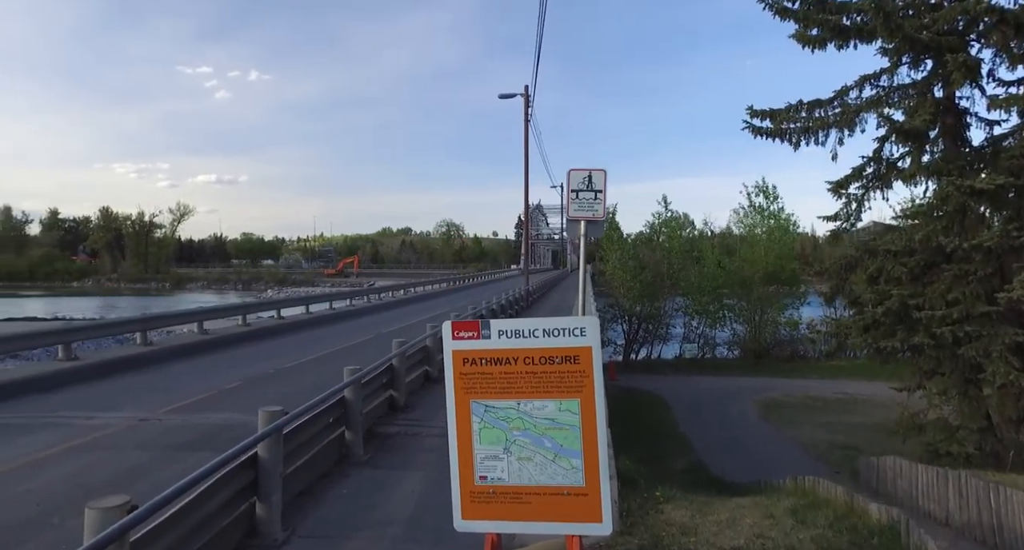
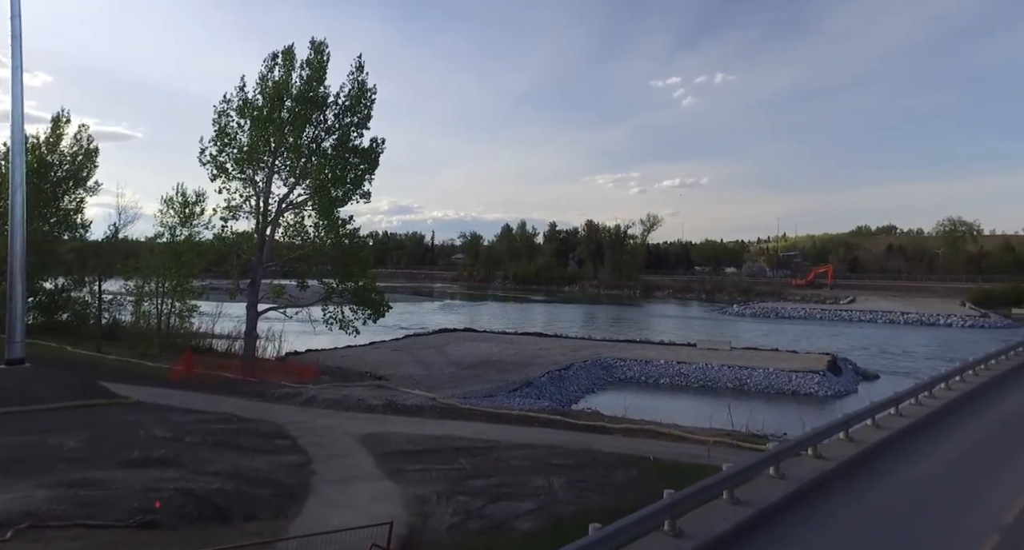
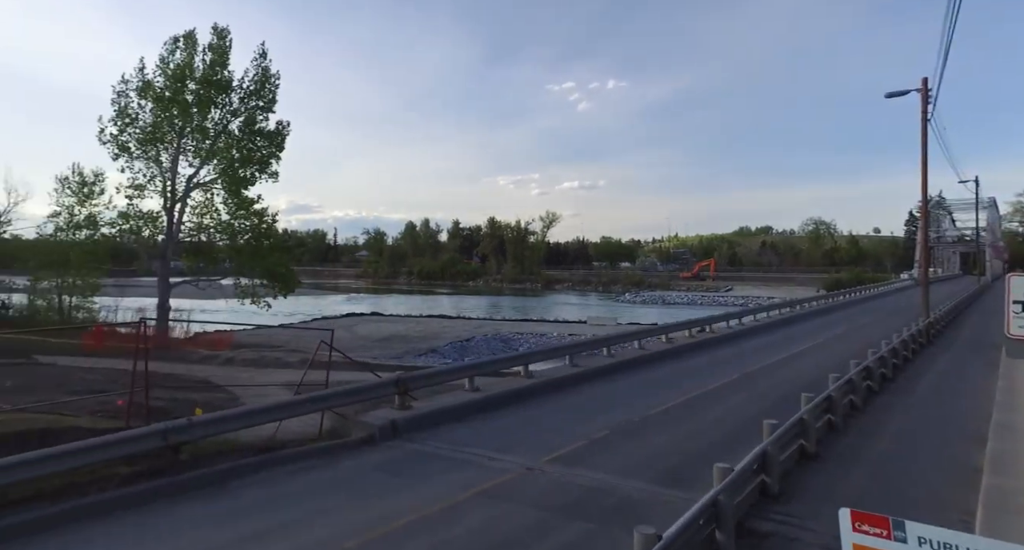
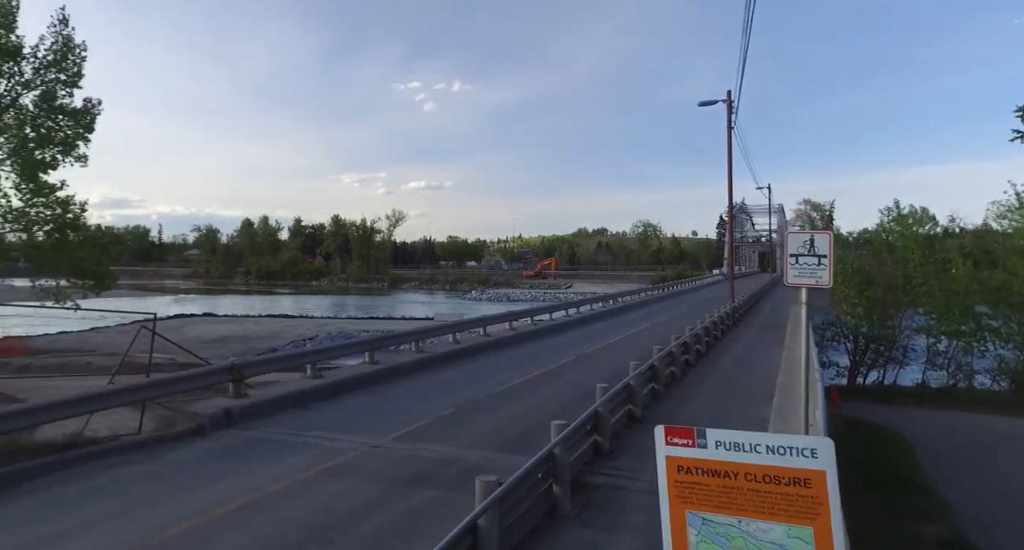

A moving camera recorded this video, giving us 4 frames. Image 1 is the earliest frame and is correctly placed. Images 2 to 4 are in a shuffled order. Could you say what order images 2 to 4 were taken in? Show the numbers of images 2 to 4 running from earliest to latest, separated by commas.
4, 3, 2
